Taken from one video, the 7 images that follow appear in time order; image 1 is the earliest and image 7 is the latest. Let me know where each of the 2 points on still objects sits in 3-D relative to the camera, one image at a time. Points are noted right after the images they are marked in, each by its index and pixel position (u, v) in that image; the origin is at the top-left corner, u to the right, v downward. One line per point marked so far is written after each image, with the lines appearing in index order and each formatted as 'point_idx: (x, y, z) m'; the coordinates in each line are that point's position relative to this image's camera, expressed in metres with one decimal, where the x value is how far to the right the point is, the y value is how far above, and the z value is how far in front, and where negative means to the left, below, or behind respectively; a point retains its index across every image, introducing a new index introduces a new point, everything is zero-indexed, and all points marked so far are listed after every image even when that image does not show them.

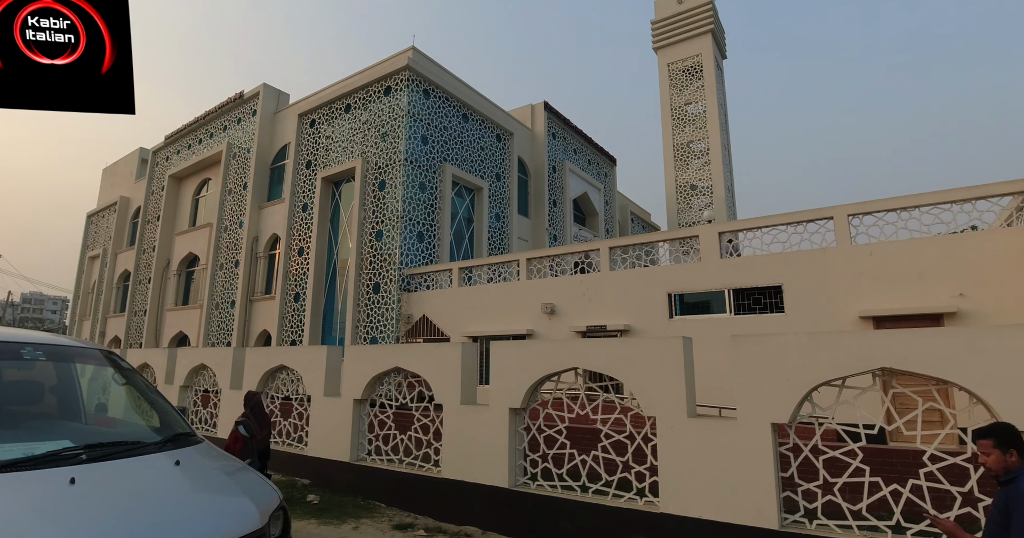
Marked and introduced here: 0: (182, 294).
0: (-11.1, -0.8, +18.5) m
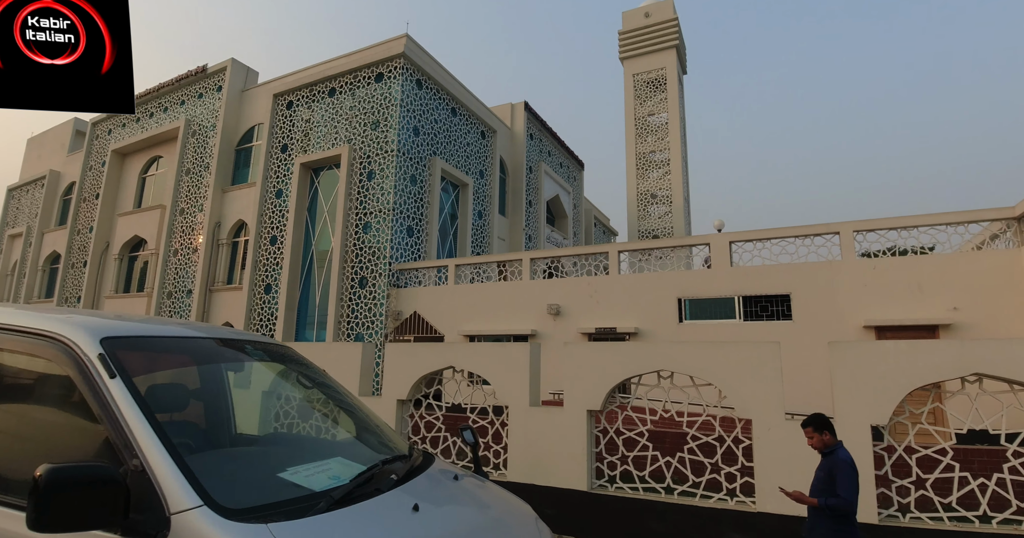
0: (-12.0, -0.4, +16.8) m
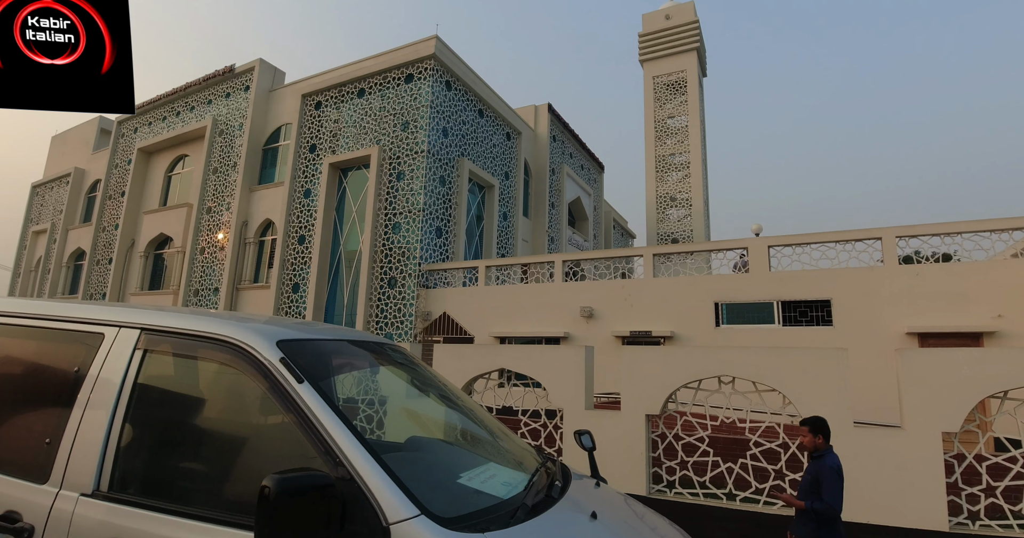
0: (-11.3, -0.3, +17.0) m
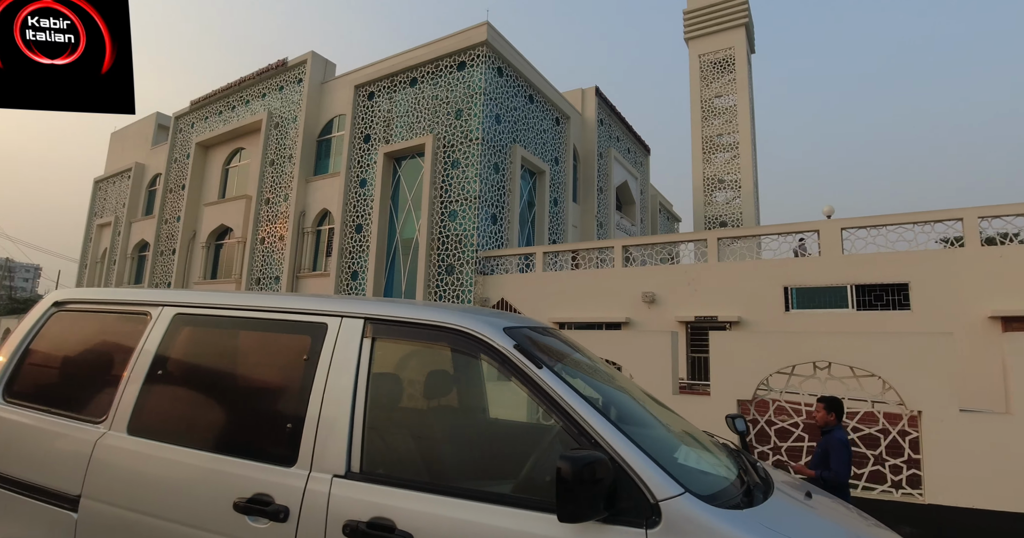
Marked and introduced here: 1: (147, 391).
0: (-9.7, 0.0, +17.6) m
1: (-1.3, -0.4, +1.9) m
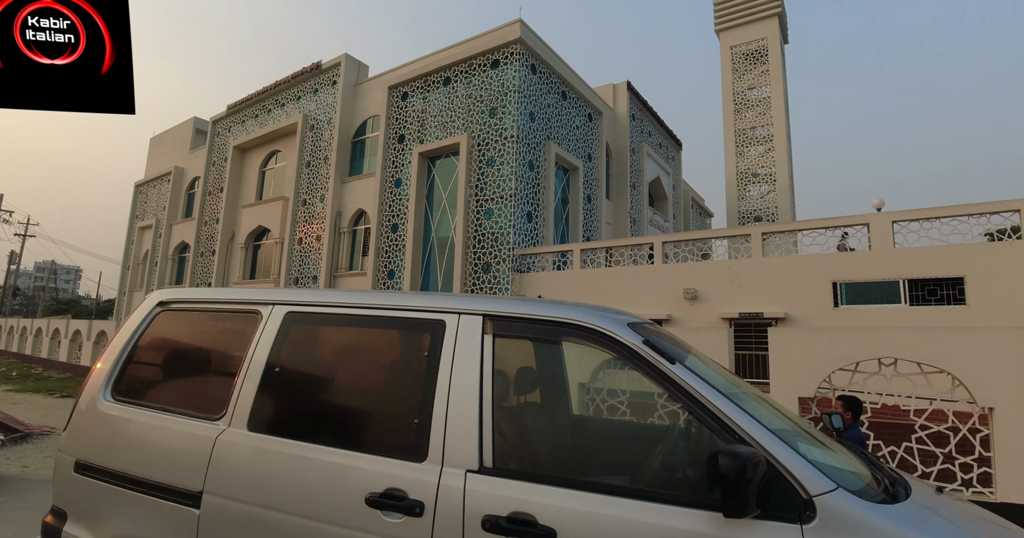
0: (-8.7, 0.0, +18.0) m
1: (-0.9, -0.4, +1.9) m
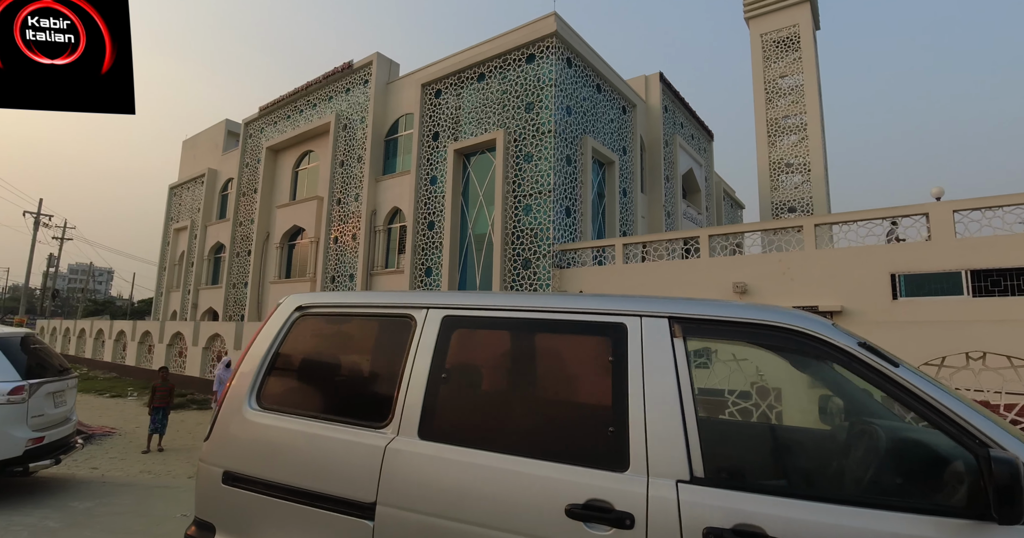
0: (-7.6, 0.0, +18.2) m
1: (-0.3, -0.4, +1.9) m
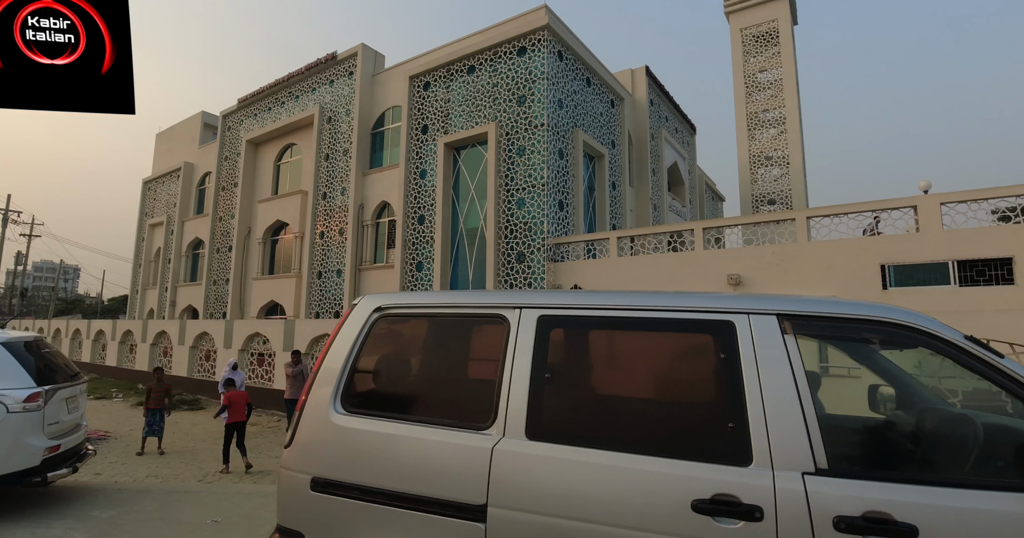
0: (-8.0, +0.2, +17.8) m
1: (+0.1, -0.4, +1.9) m
